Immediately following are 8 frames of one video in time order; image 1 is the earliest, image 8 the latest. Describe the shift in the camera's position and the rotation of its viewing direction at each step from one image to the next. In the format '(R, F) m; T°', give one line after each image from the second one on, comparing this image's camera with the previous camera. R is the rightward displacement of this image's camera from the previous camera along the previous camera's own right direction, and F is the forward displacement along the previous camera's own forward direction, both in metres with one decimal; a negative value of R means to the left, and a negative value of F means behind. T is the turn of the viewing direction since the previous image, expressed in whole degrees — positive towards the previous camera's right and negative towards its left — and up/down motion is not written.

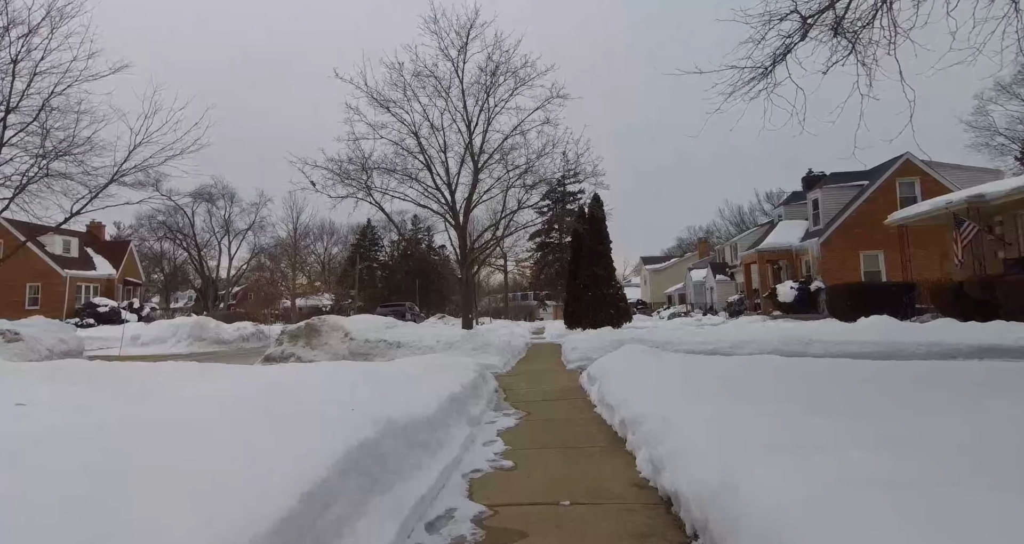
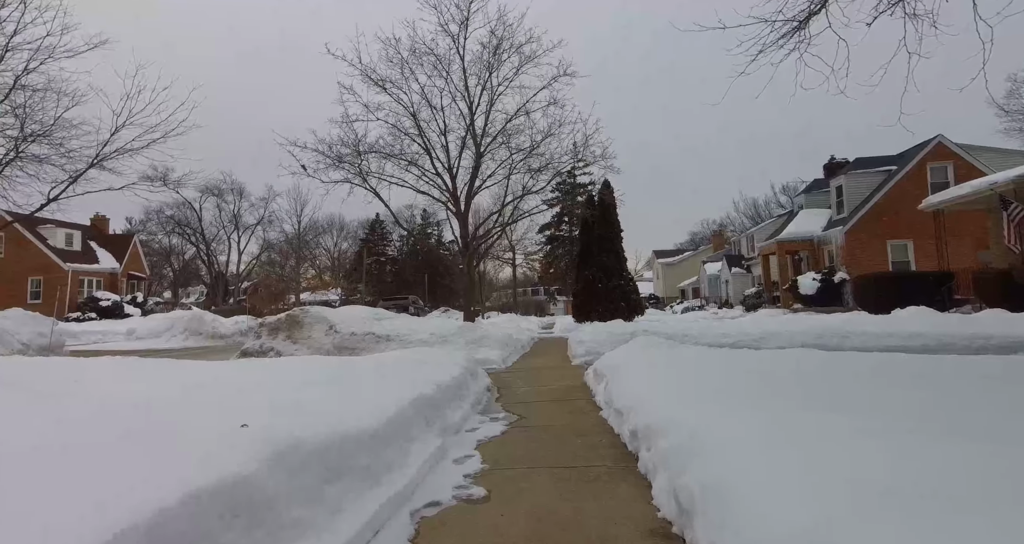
(+0.2, +1.1) m; -1°
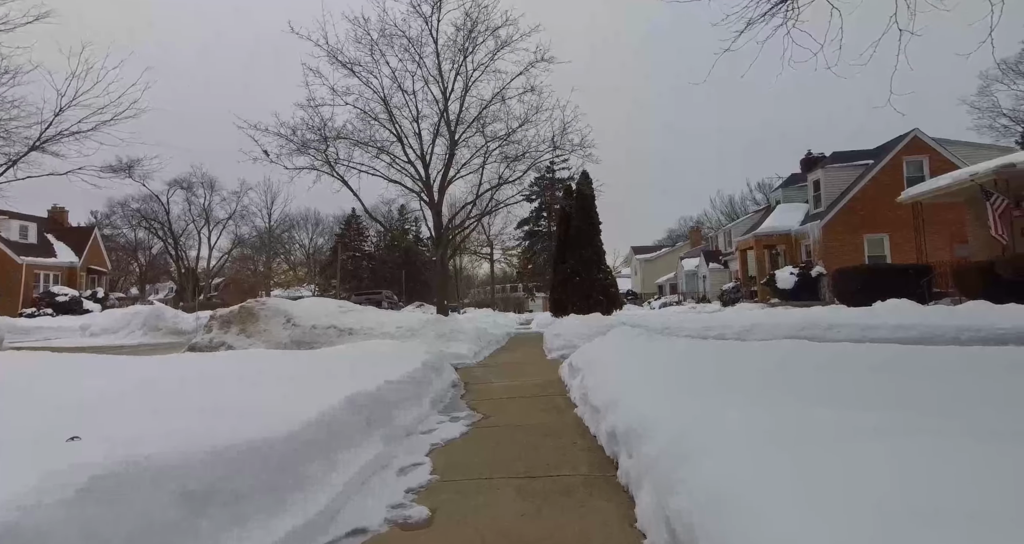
(+0.1, +0.6) m; +2°
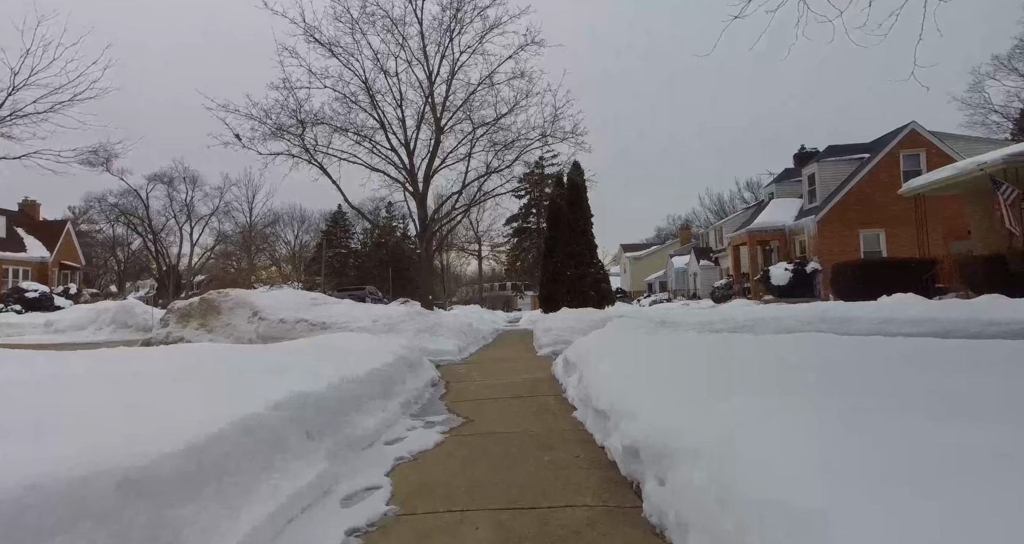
(0.0, +0.8) m; +1°
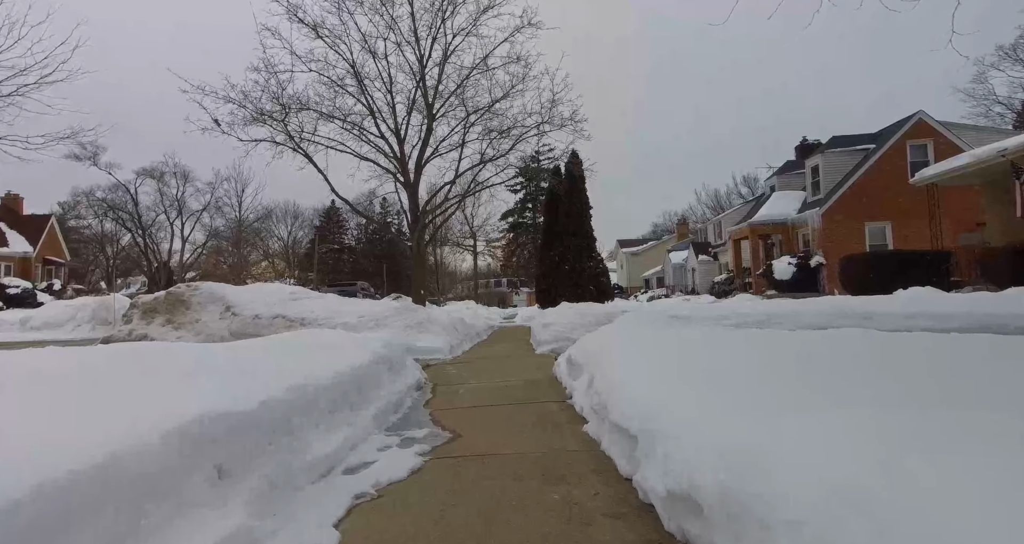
(0.0, +0.7) m; 0°
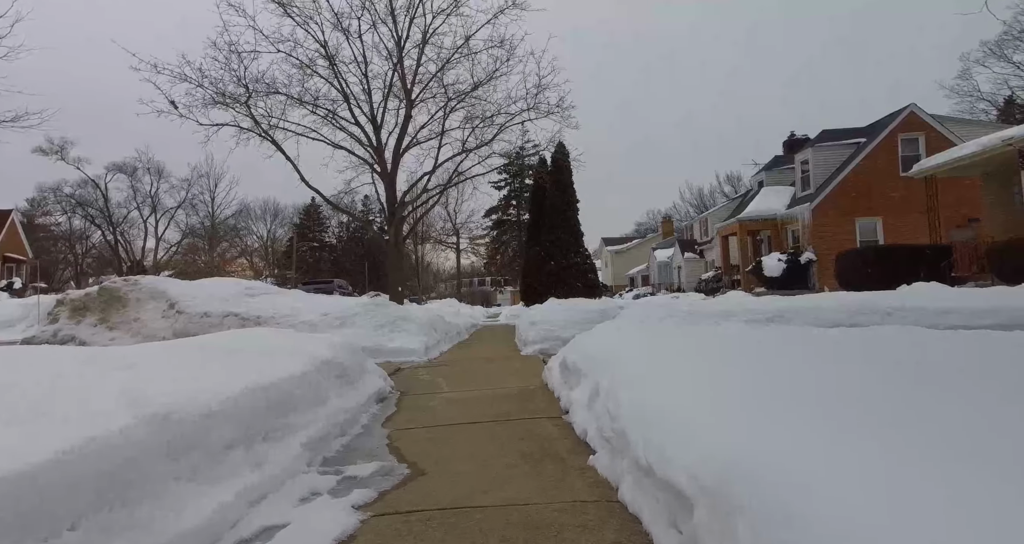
(0.0, +0.9) m; +2°
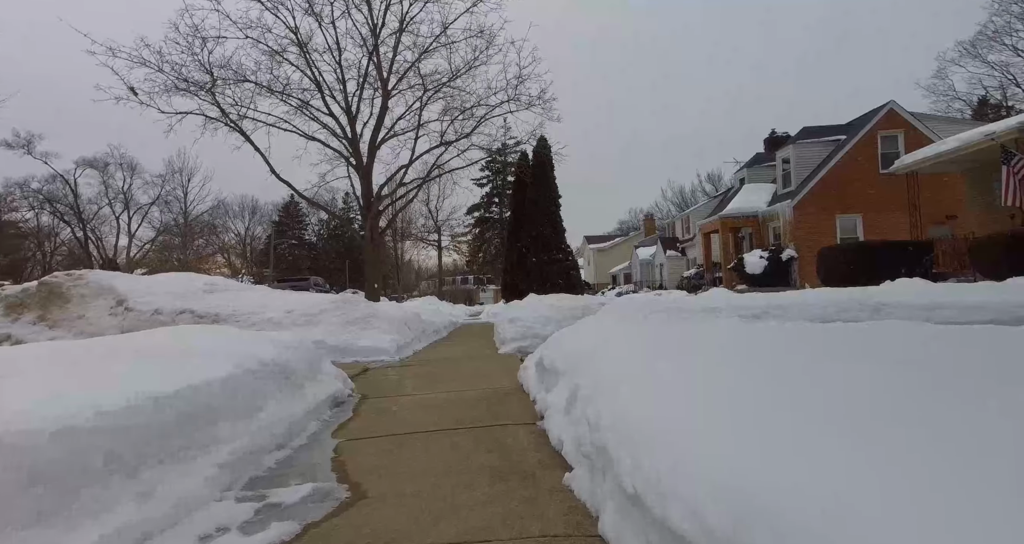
(+0.1, +0.4) m; +2°
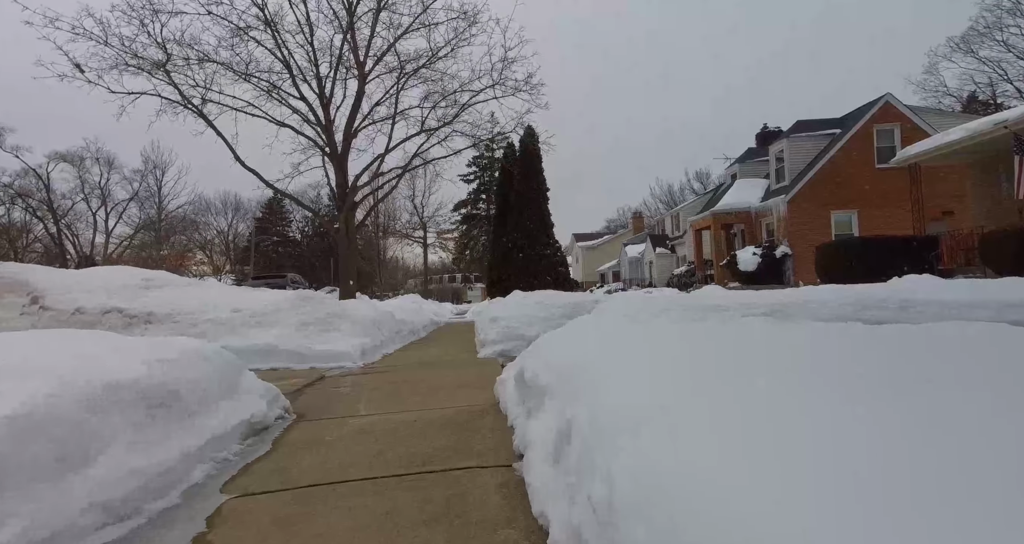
(+0.1, +0.9) m; +1°
